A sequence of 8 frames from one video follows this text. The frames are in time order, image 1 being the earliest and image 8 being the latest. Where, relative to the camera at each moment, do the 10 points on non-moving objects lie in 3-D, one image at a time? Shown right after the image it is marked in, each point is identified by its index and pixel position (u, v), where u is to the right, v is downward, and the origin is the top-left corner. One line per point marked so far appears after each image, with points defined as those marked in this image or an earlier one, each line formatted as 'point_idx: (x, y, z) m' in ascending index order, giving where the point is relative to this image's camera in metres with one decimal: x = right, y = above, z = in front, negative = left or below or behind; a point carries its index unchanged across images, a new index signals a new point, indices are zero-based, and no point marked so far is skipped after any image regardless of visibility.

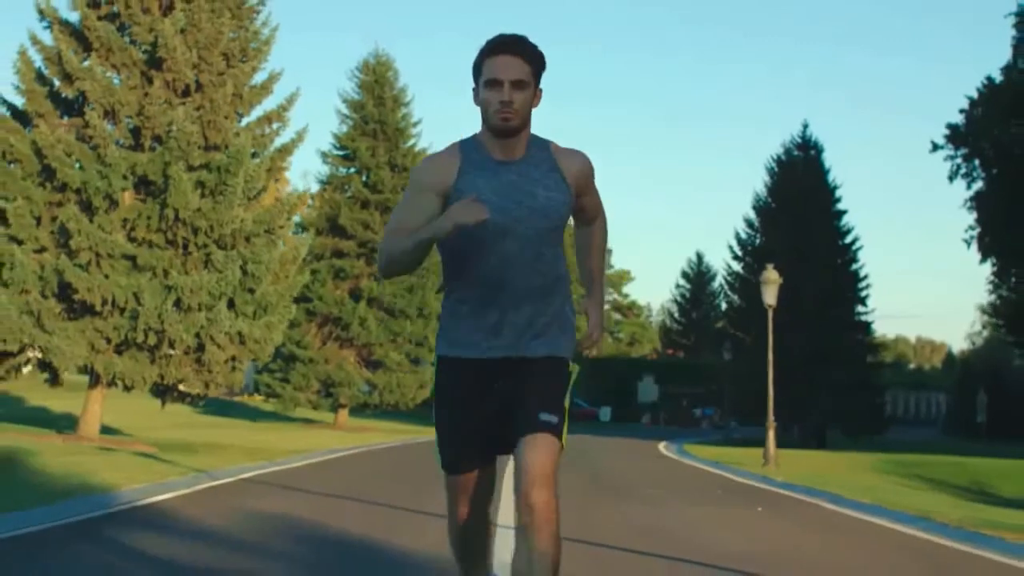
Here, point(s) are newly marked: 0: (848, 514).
0: (+4.0, -2.7, +16.4) m
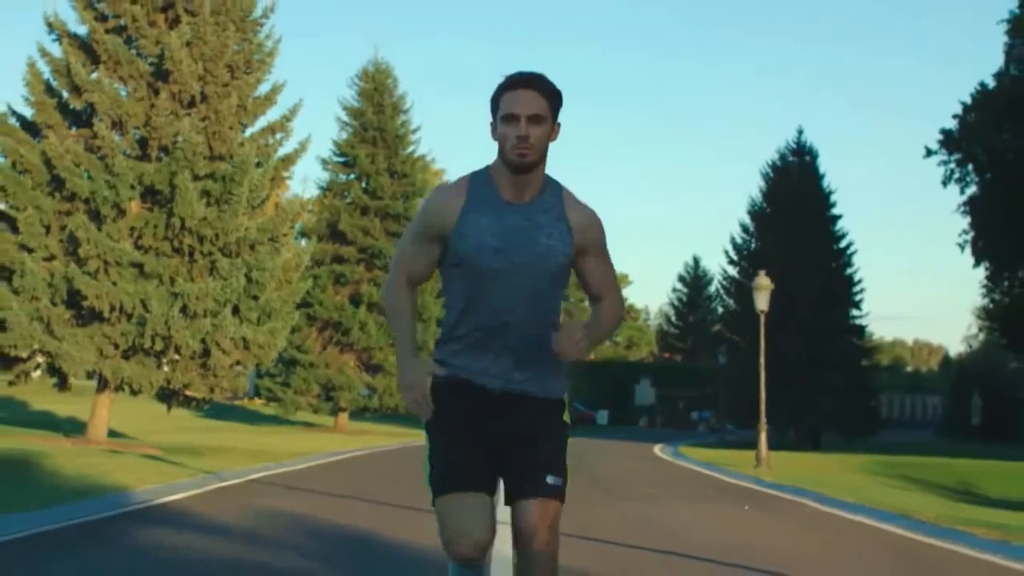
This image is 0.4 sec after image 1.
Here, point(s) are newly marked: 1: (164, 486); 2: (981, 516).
0: (+4.0, -2.8, +17.1) m
1: (-4.2, -2.5, +17.4) m
2: (+5.7, -2.7, +16.7) m
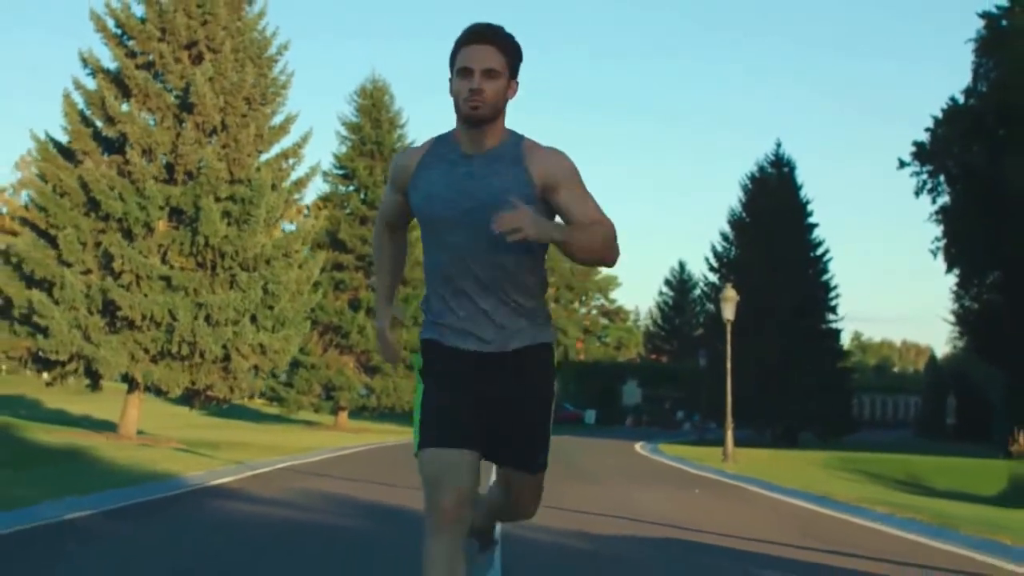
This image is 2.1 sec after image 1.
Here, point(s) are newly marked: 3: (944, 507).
0: (+3.9, -3.0, +20.2) m
1: (-4.4, -2.7, +20.6) m
2: (+5.6, -3.0, +19.9) m
3: (+5.5, -2.8, +17.5) m
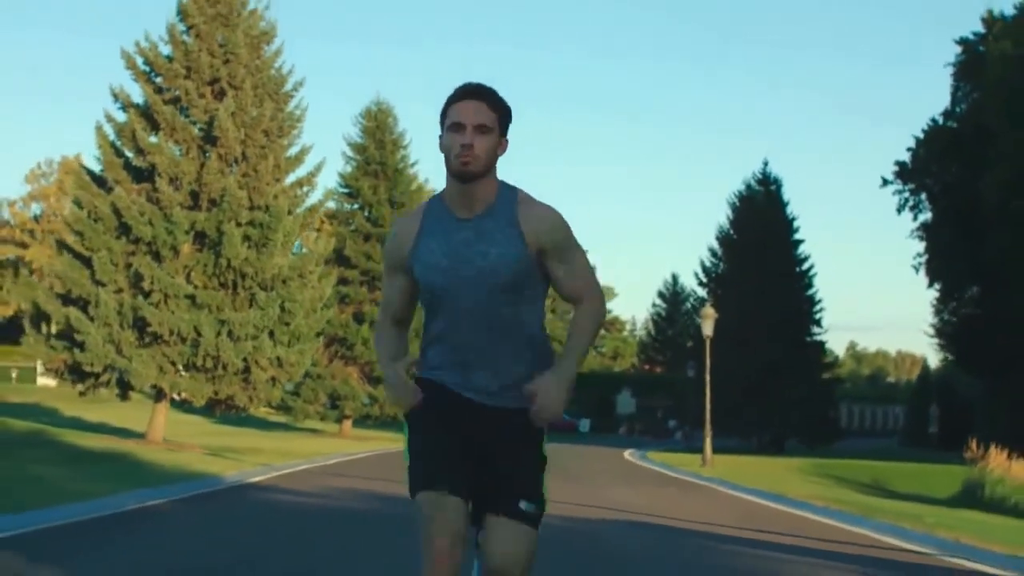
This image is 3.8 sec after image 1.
0: (+3.8, -3.4, +23.1) m
1: (-4.4, -3.1, +23.4) m
2: (+5.5, -3.4, +22.7) m
3: (+5.4, -3.1, +20.4) m
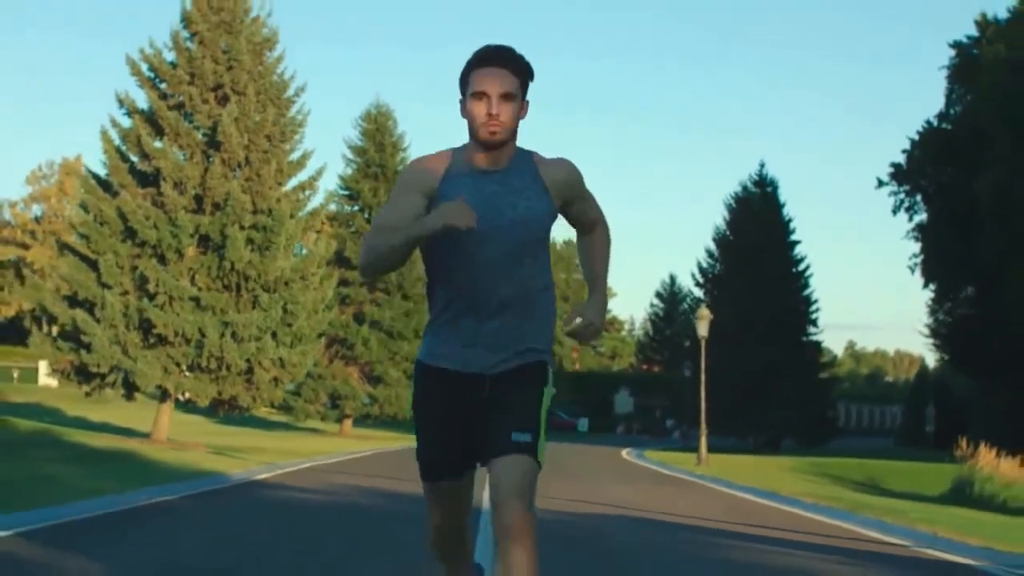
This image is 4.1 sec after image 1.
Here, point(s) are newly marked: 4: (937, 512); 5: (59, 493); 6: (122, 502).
0: (+3.7, -3.5, +23.7) m
1: (-4.5, -3.1, +24.0) m
2: (+5.5, -3.4, +23.4) m
3: (+5.4, -3.2, +21.0) m
4: (+5.6, -3.0, +18.5) m
5: (-6.1, -2.8, +18.9) m
6: (-5.2, -2.8, +18.4) m
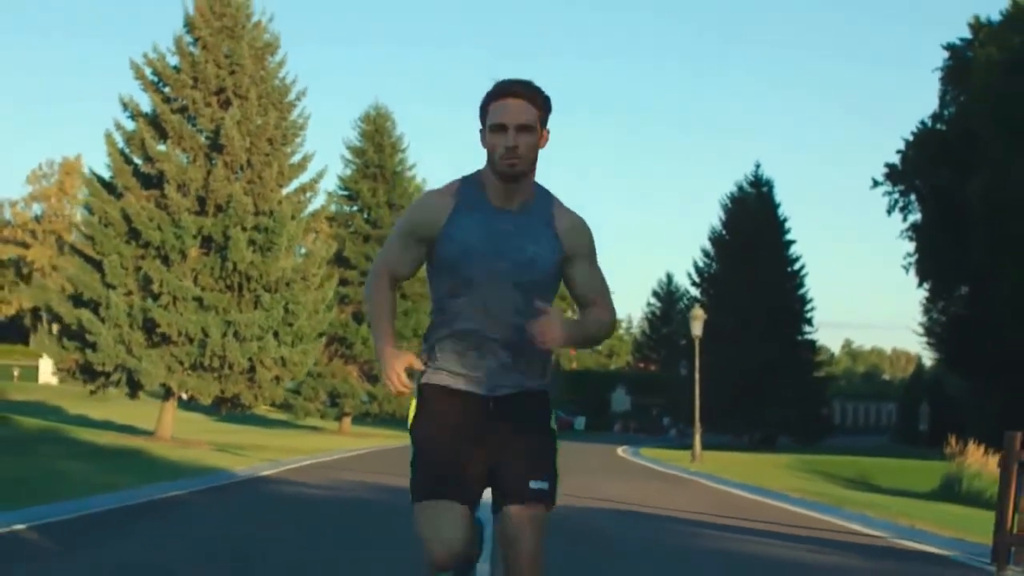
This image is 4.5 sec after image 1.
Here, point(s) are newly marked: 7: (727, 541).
0: (+3.7, -3.5, +24.4) m
1: (-4.5, -3.2, +24.6) m
2: (+5.4, -3.5, +24.0) m
3: (+5.3, -3.2, +21.7) m
4: (+5.6, -3.0, +19.2) m
5: (-6.2, -2.8, +19.5) m
6: (-5.2, -2.8, +19.0) m
7: (+2.2, -2.6, +14.5) m
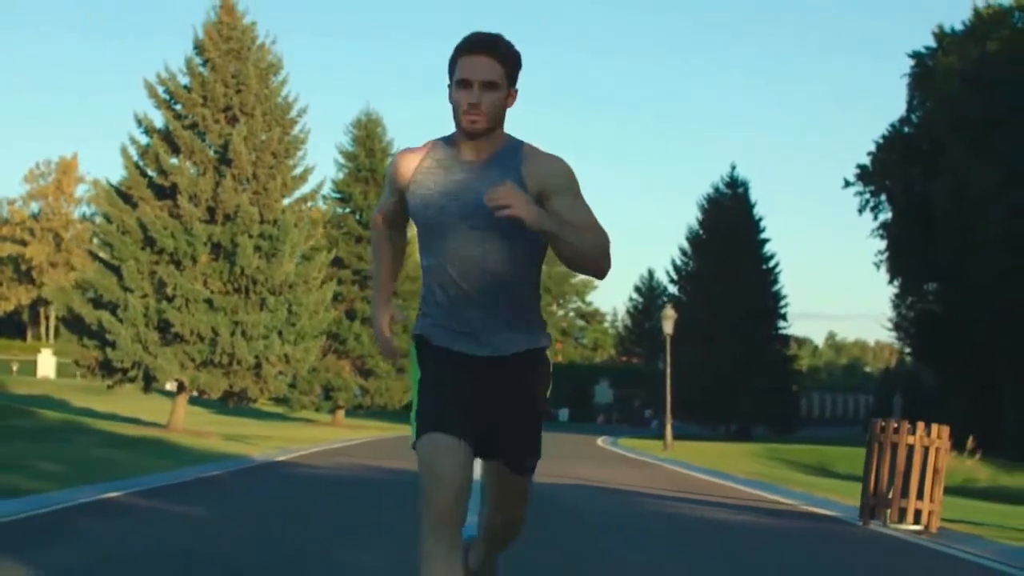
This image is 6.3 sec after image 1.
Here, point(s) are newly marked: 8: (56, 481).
0: (+3.4, -3.6, +27.5) m
1: (-4.8, -3.3, +27.7) m
2: (+5.1, -3.6, +27.2) m
3: (+5.1, -3.3, +24.8) m
4: (+5.4, -3.2, +22.3) m
5: (-6.4, -3.0, +22.6) m
6: (-5.4, -3.0, +22.1) m
7: (+2.0, -2.8, +17.6) m
8: (-6.1, -2.6, +18.6) m
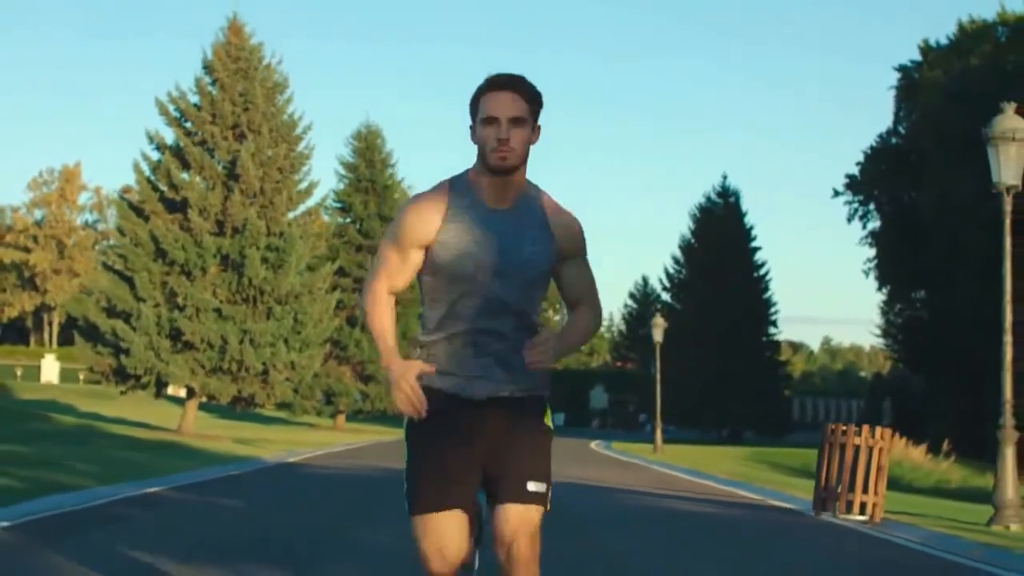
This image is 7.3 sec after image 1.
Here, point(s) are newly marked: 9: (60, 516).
0: (+3.3, -3.9, +29.2) m
1: (-4.9, -3.6, +29.4) m
2: (+5.0, -3.8, +29.0) m
3: (+5.0, -3.6, +26.6) m
4: (+5.3, -3.4, +24.1) m
5: (-6.5, -3.2, +24.3) m
6: (-5.5, -3.2, +23.8) m
7: (+2.0, -3.0, +19.3) m
8: (-6.1, -2.8, +20.3) m
9: (-5.4, -2.7, +16.7) m
